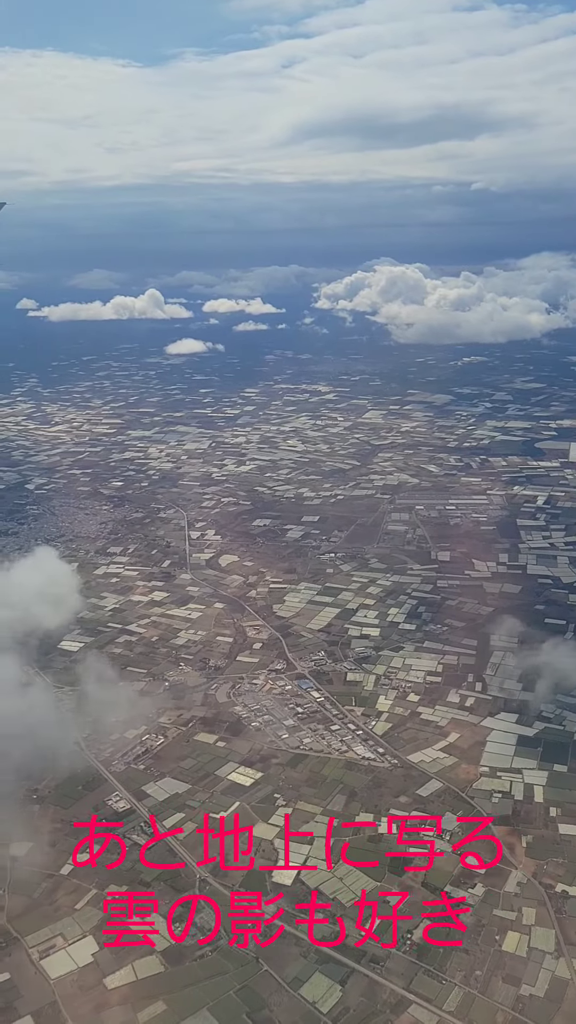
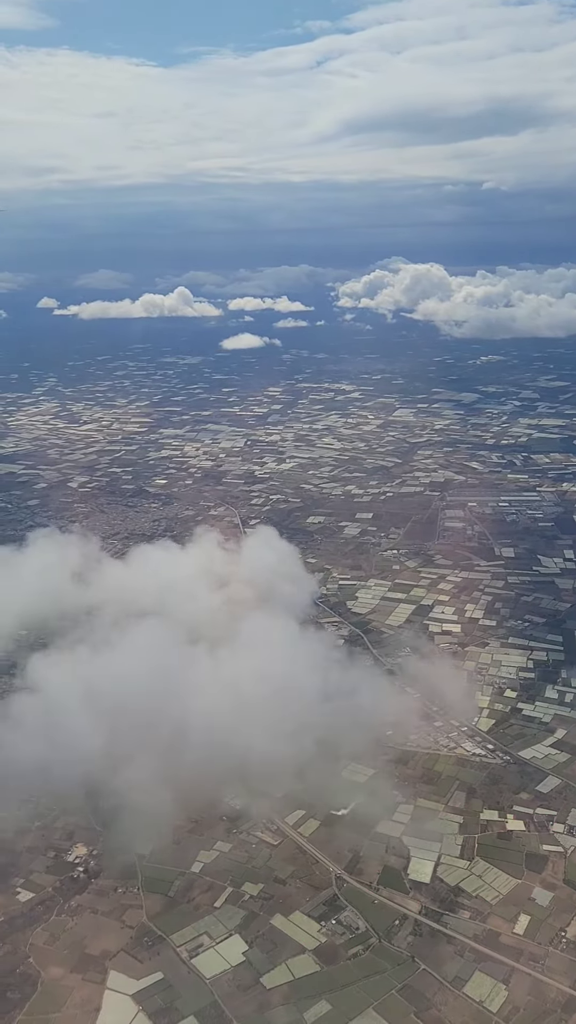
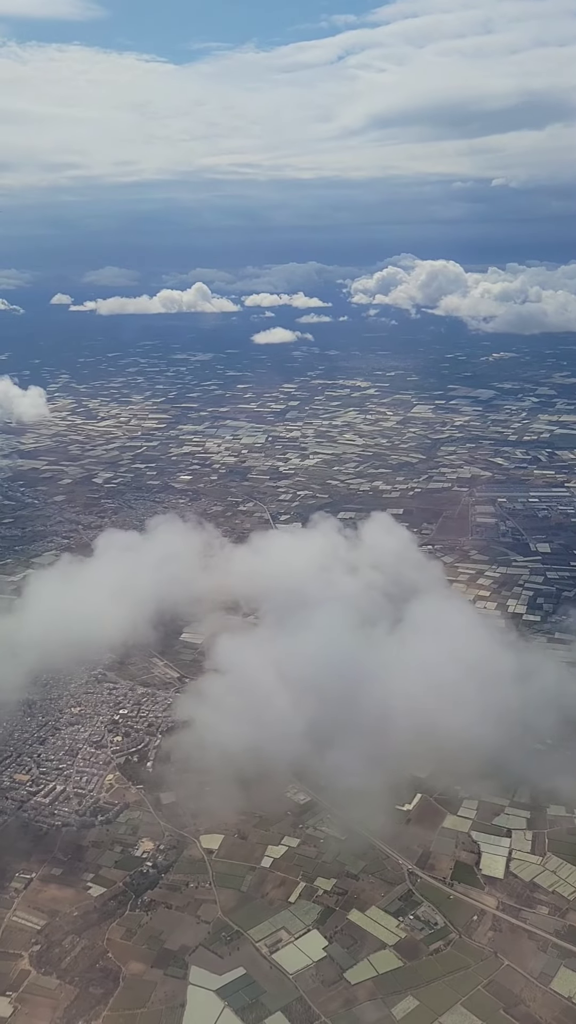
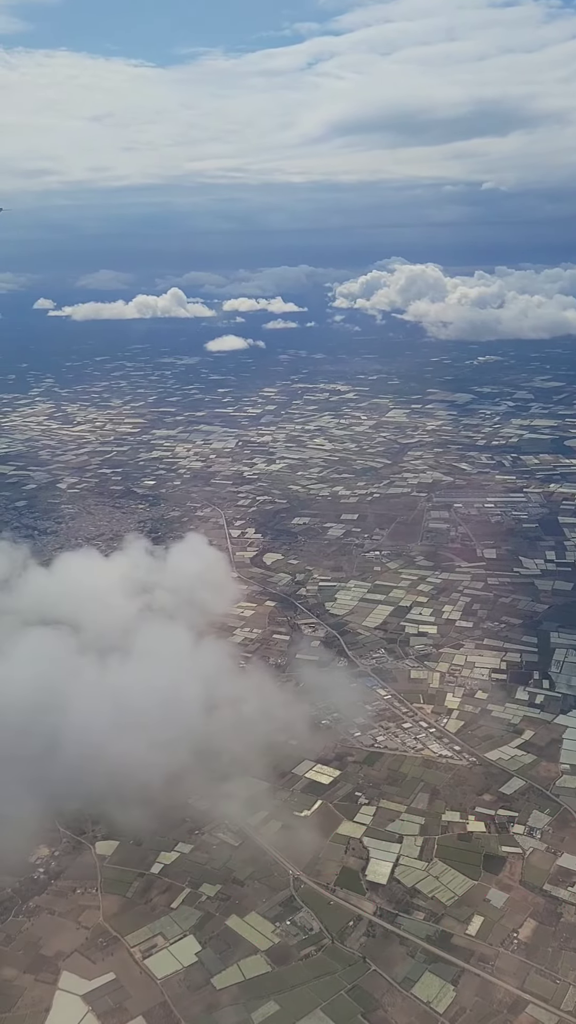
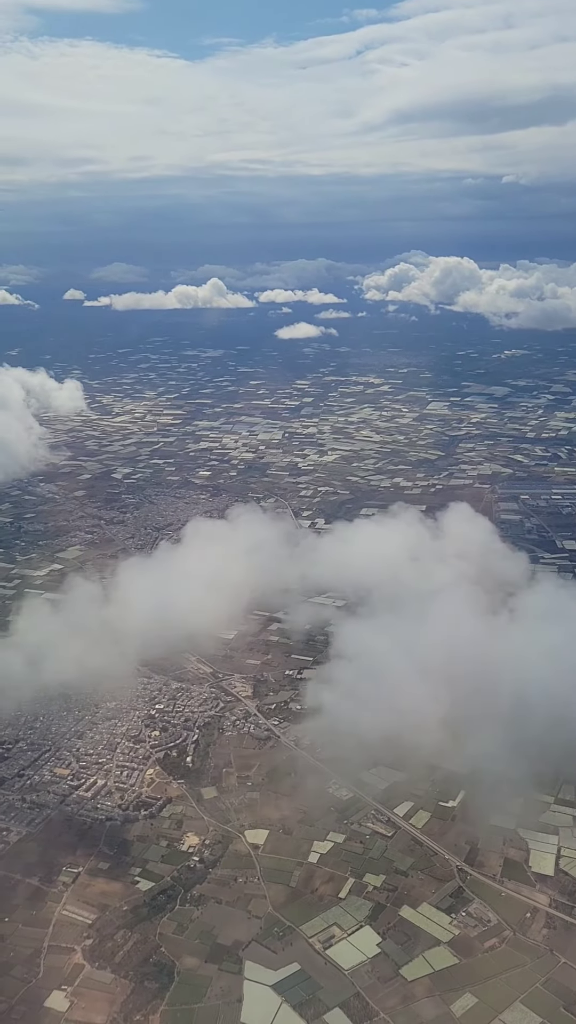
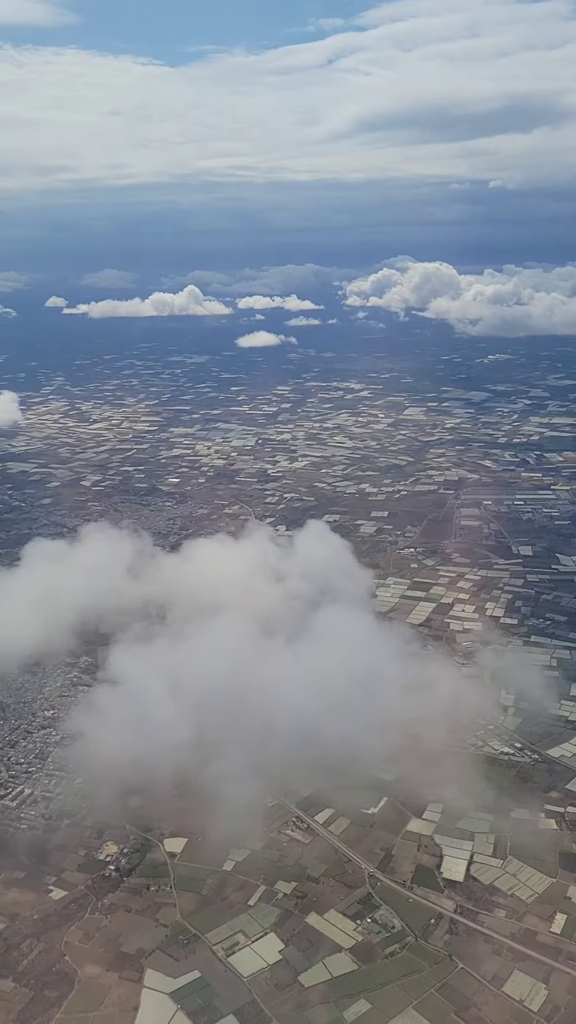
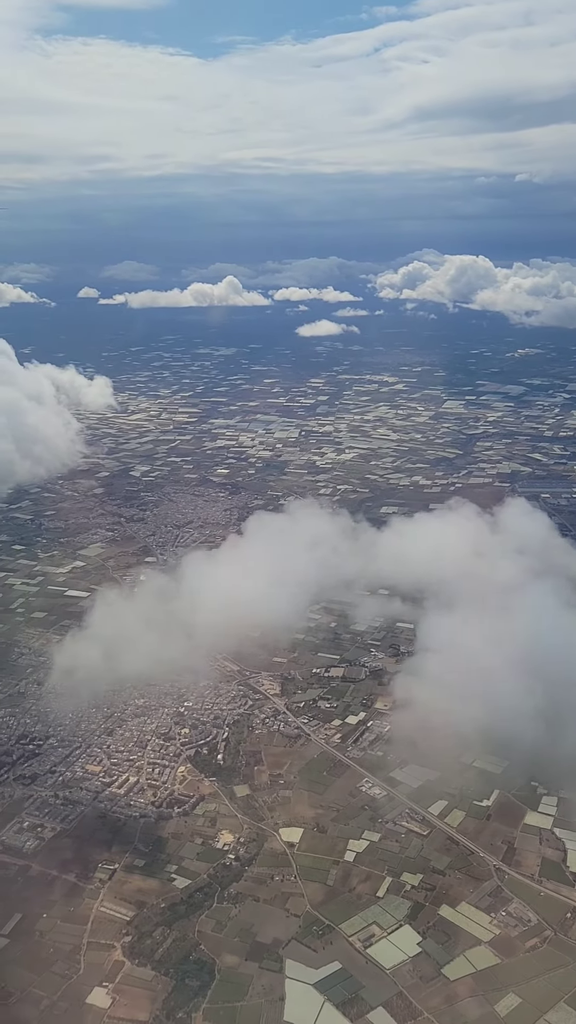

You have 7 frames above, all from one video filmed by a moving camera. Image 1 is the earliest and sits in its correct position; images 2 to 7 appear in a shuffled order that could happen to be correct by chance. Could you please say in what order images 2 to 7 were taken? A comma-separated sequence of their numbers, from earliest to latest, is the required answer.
4, 2, 6, 3, 5, 7
